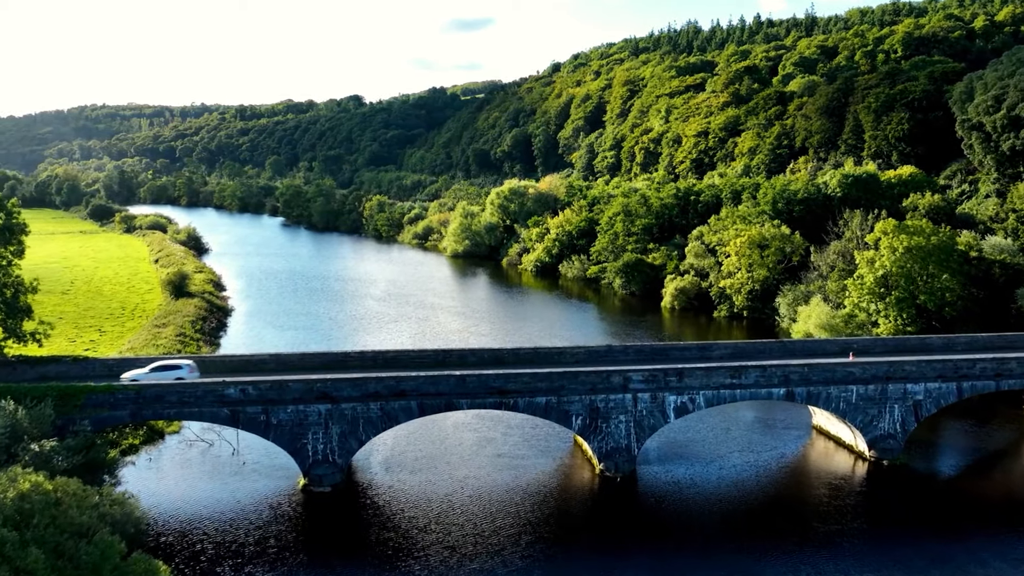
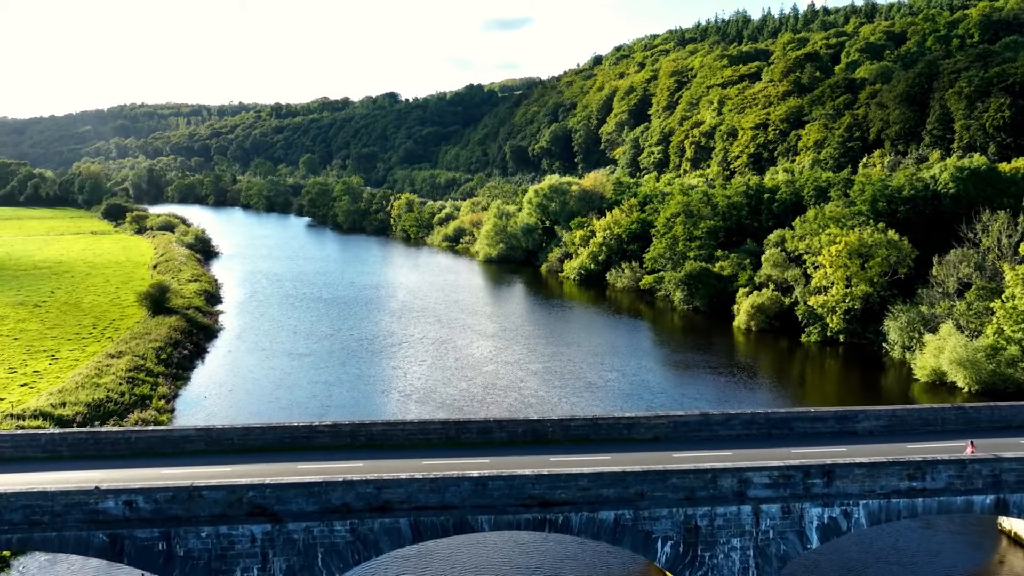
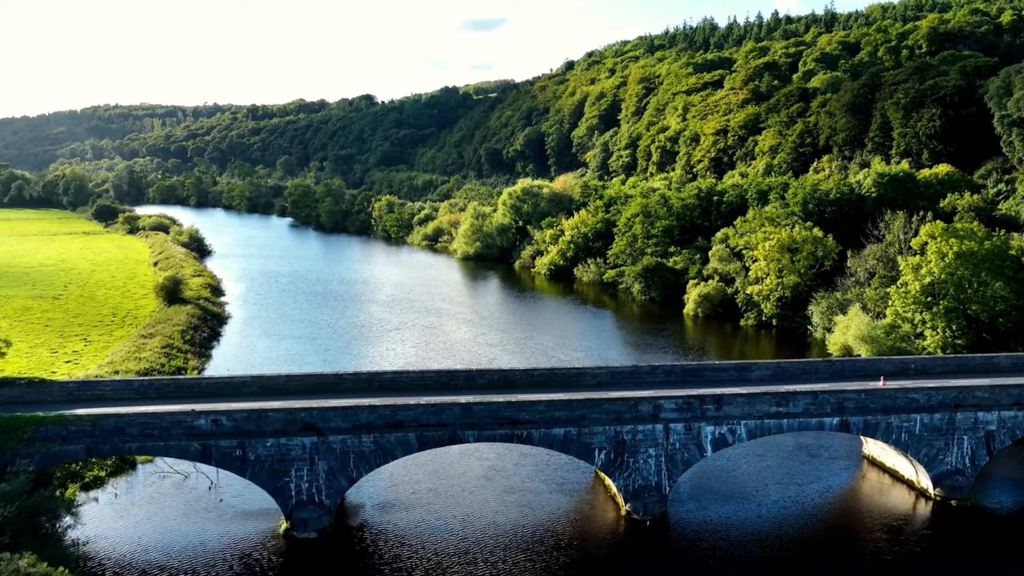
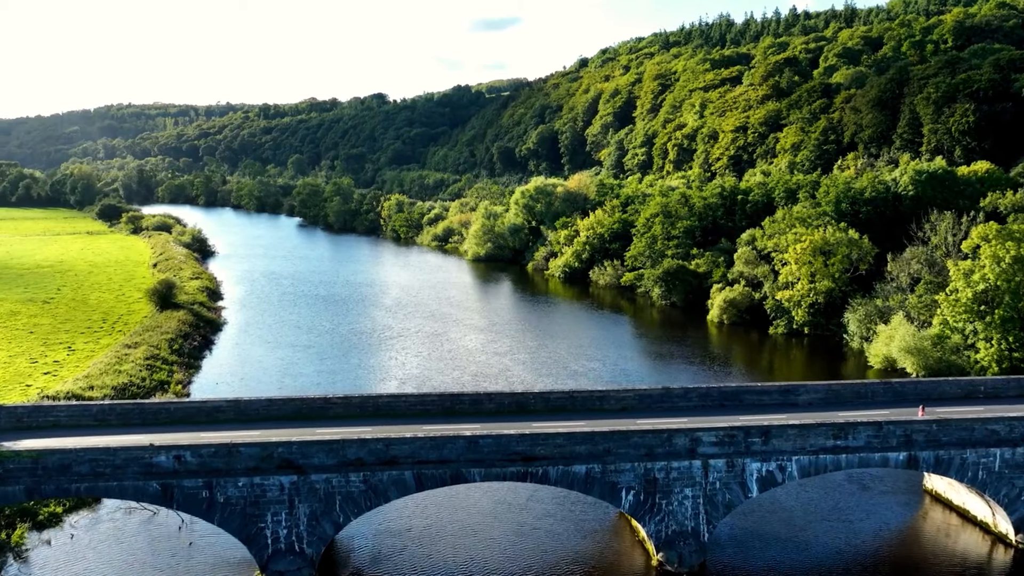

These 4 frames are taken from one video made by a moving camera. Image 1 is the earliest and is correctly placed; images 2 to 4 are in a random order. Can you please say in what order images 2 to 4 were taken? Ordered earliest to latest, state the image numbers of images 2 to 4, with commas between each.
3, 4, 2
